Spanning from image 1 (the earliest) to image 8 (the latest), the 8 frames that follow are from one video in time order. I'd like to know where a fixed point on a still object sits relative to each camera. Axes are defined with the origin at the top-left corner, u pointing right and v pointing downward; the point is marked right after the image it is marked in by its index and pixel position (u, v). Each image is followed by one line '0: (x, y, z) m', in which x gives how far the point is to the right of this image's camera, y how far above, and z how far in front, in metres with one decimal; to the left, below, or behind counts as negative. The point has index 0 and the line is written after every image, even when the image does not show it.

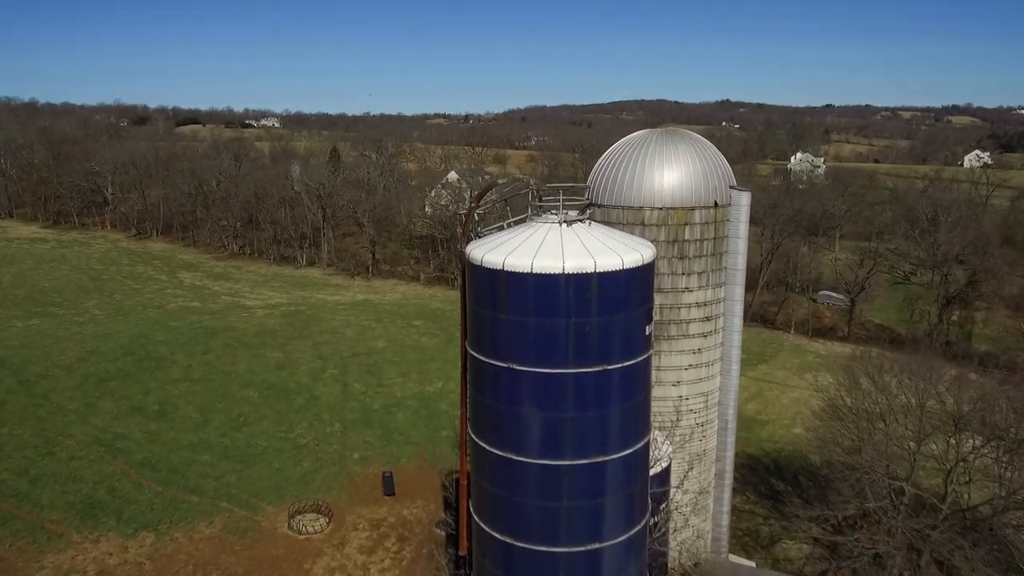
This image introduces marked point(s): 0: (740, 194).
0: (+4.8, +2.0, +14.8) m
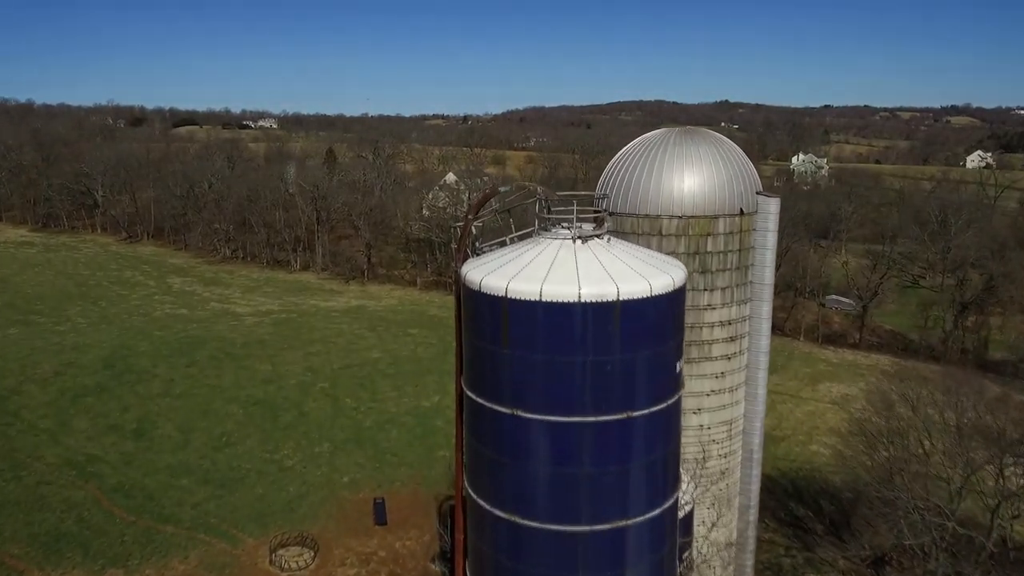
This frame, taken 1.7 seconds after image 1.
0: (+4.8, +1.7, +13.3) m
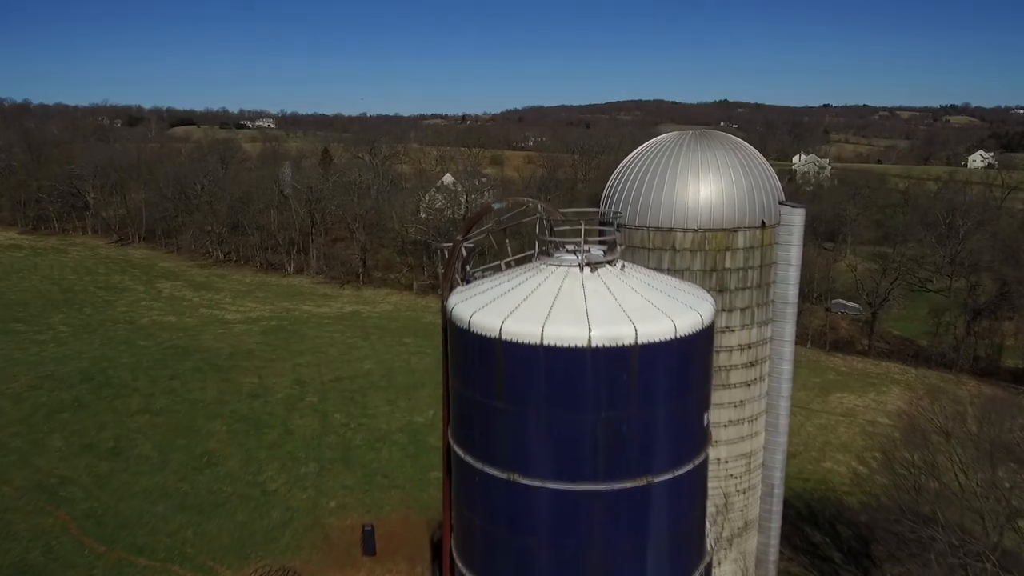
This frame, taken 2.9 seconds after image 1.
0: (+4.8, +1.3, +12.0) m
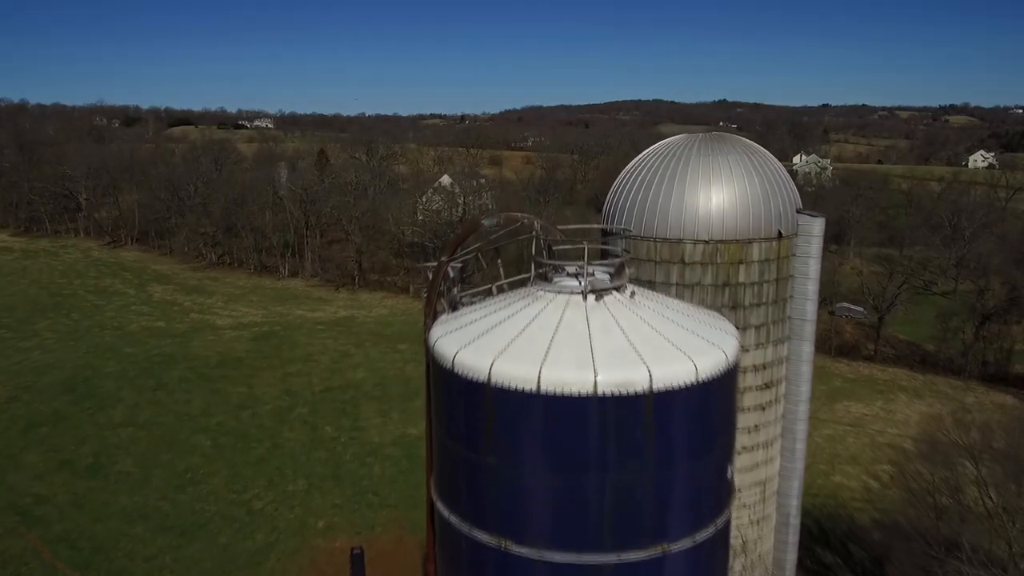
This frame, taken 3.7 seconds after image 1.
0: (+4.7, +1.1, +11.1) m
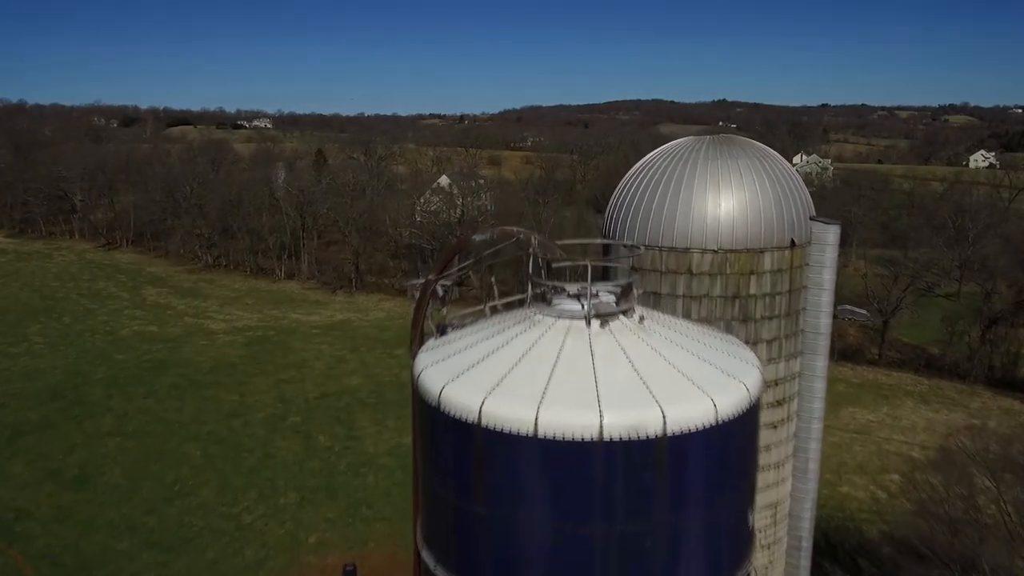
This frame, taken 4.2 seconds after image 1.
0: (+4.7, +0.9, +10.5) m
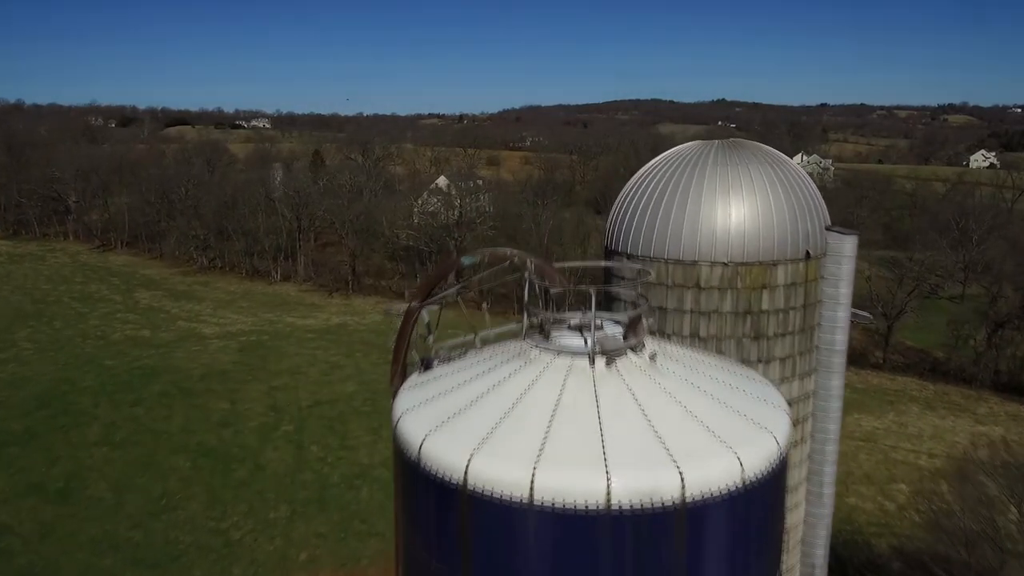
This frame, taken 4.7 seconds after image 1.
0: (+4.6, +0.7, +9.8) m
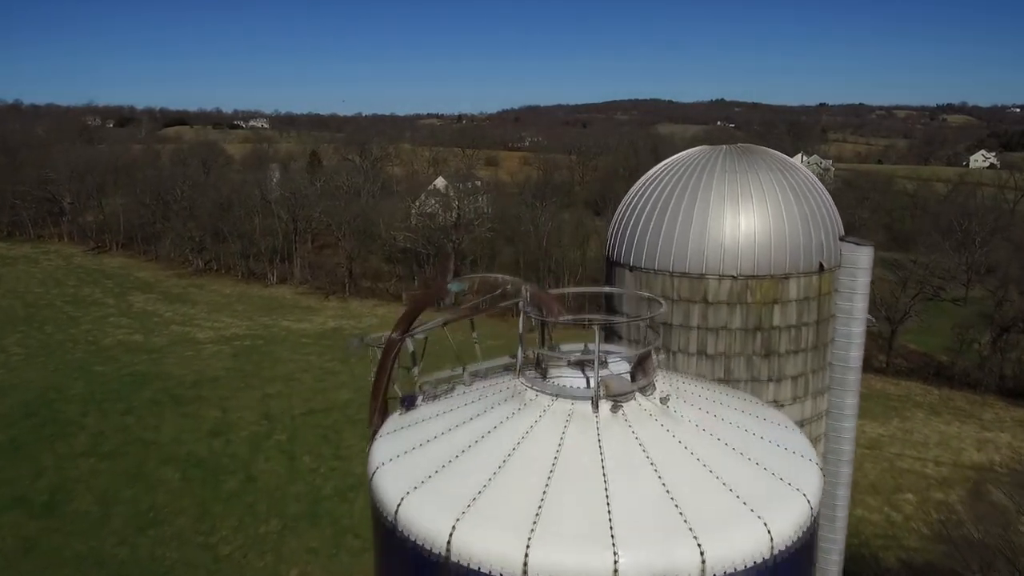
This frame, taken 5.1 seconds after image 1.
0: (+4.6, +0.5, +9.3) m
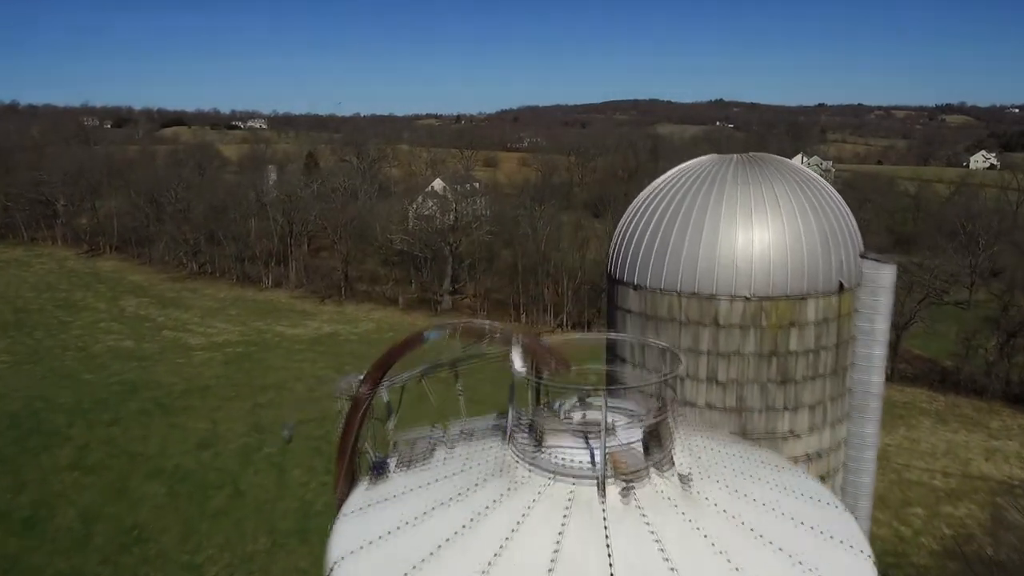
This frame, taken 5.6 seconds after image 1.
0: (+4.5, +0.3, +8.6) m
